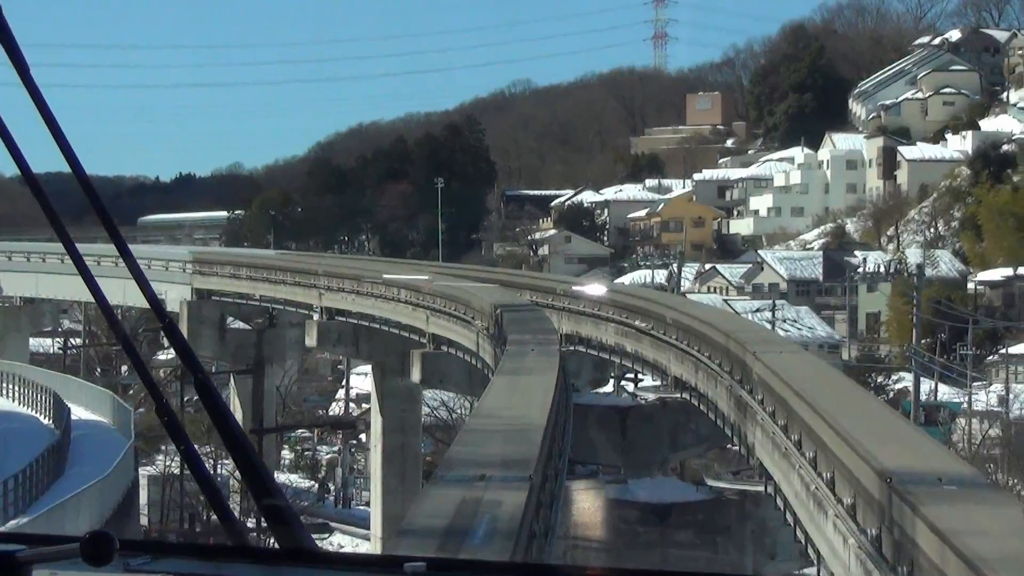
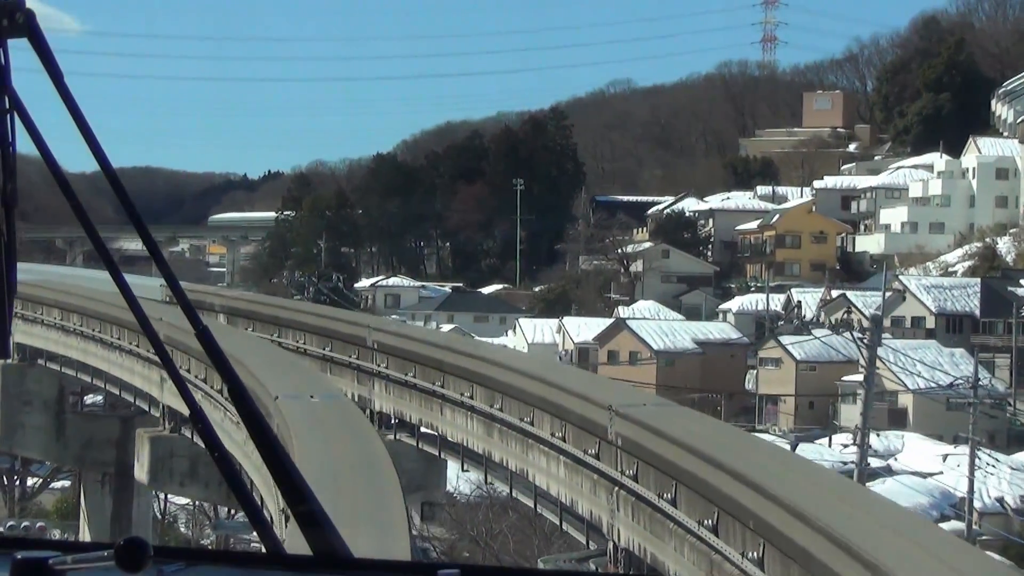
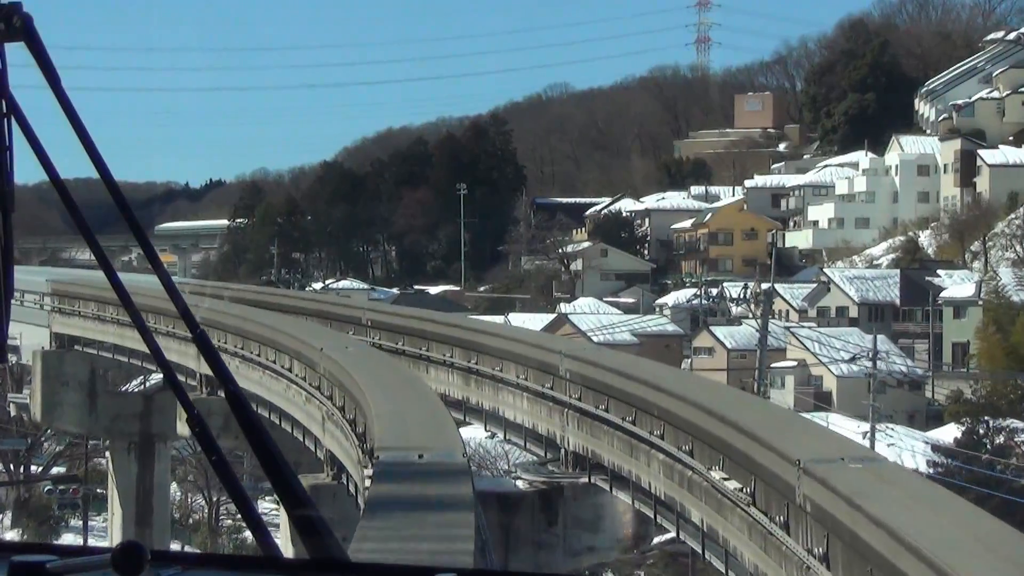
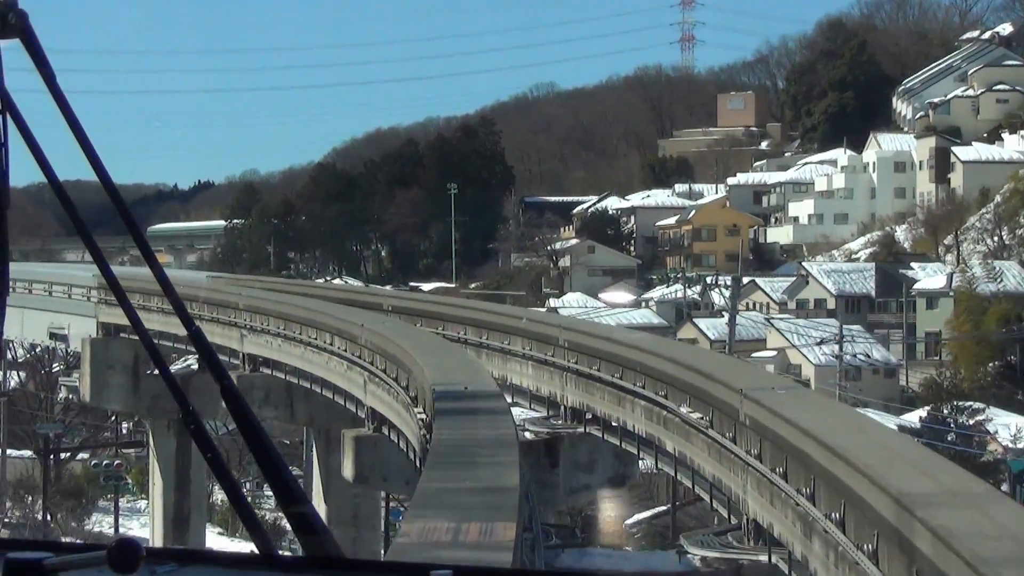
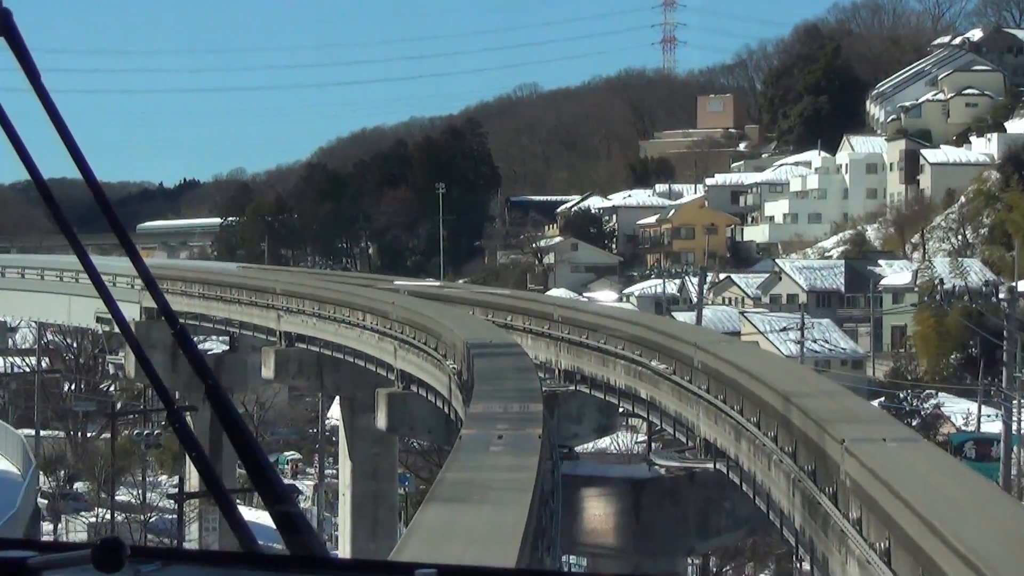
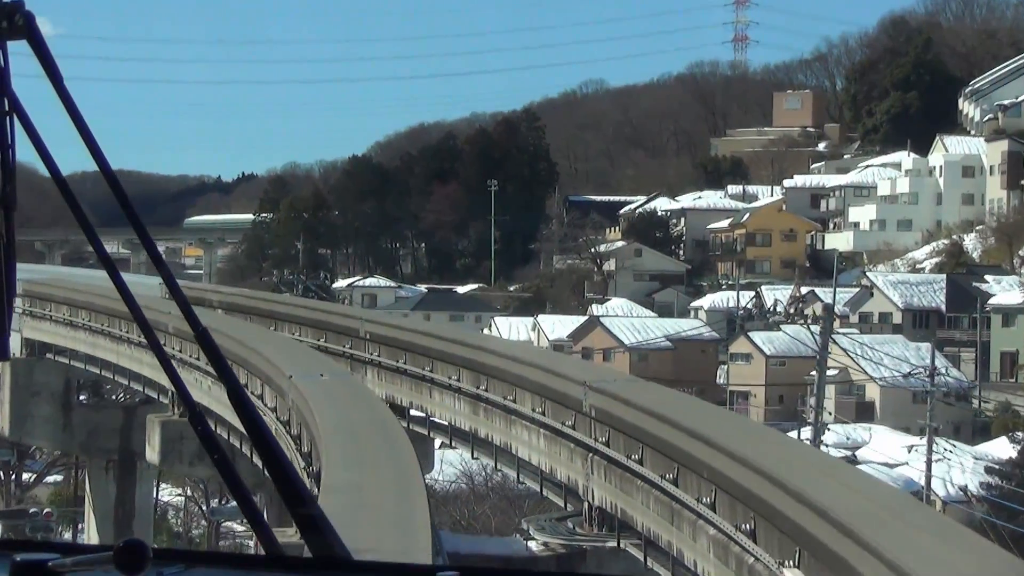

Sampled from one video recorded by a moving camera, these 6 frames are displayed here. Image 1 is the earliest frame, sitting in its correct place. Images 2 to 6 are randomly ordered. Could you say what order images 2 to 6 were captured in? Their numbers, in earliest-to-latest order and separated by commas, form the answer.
5, 4, 3, 6, 2
